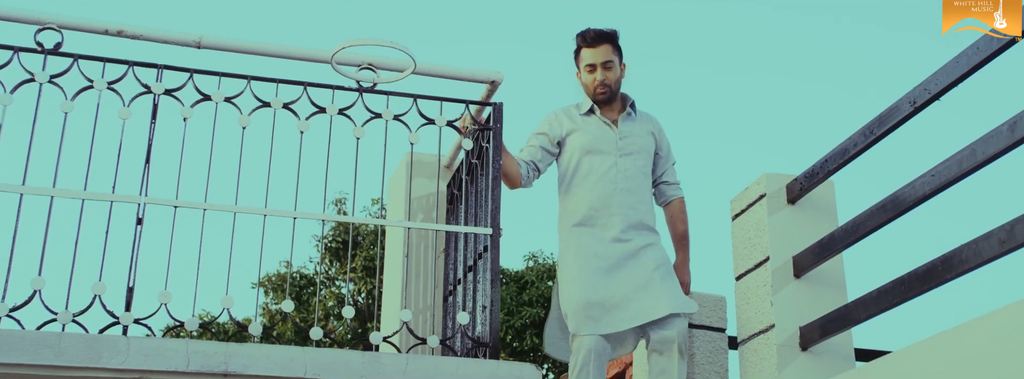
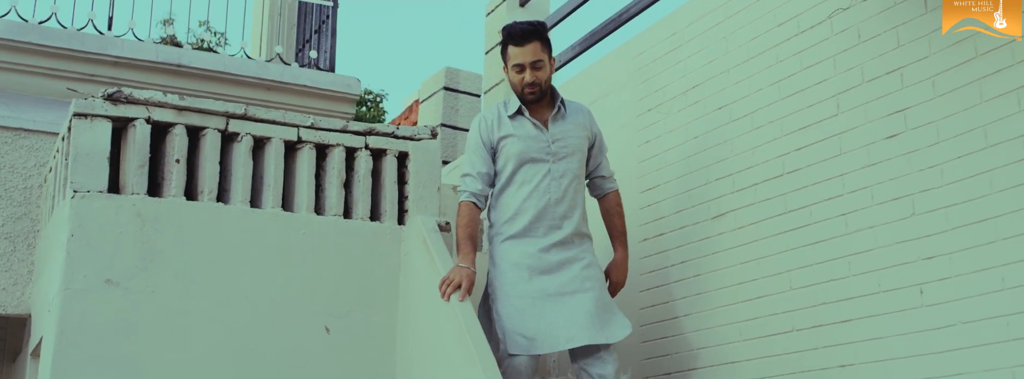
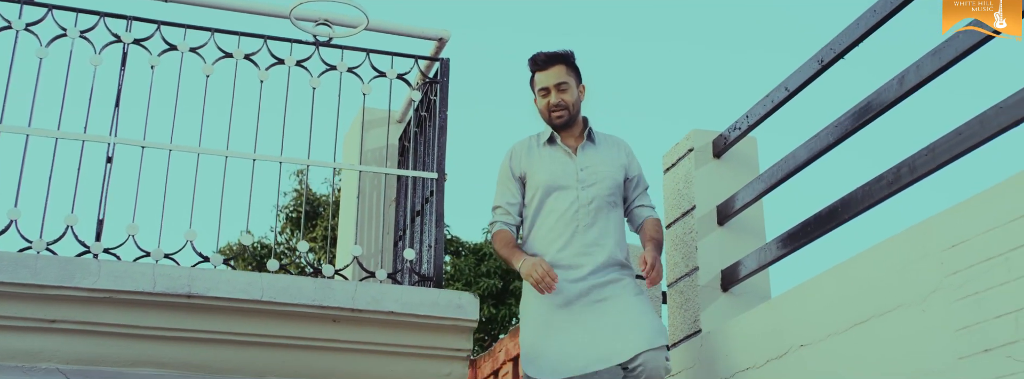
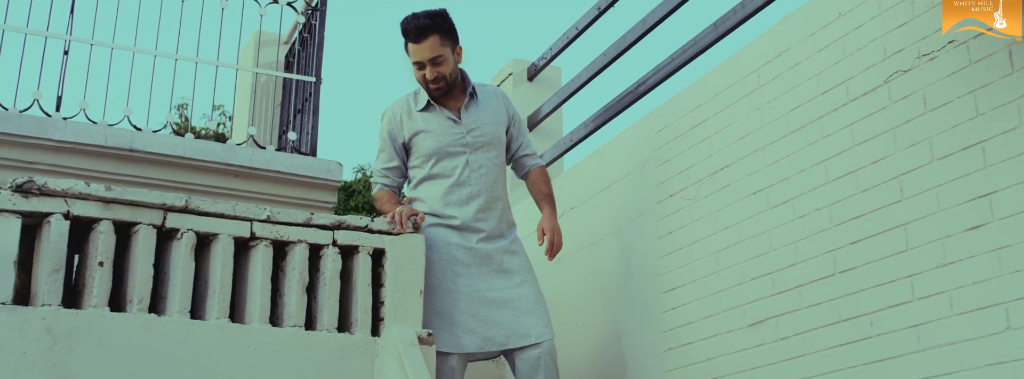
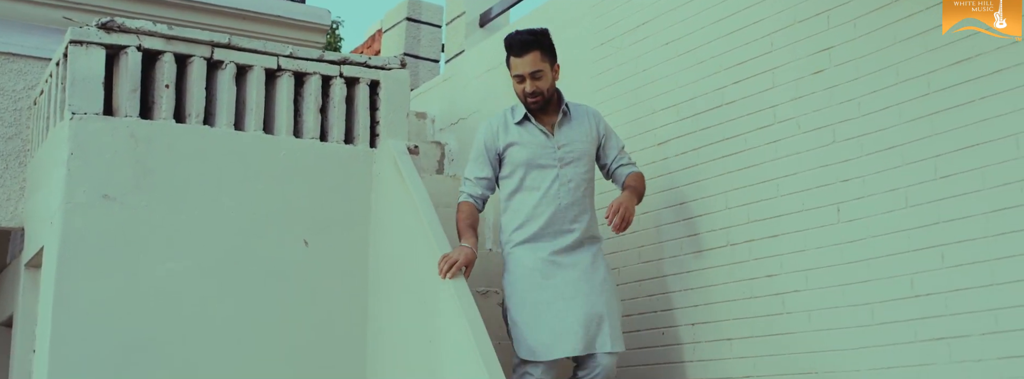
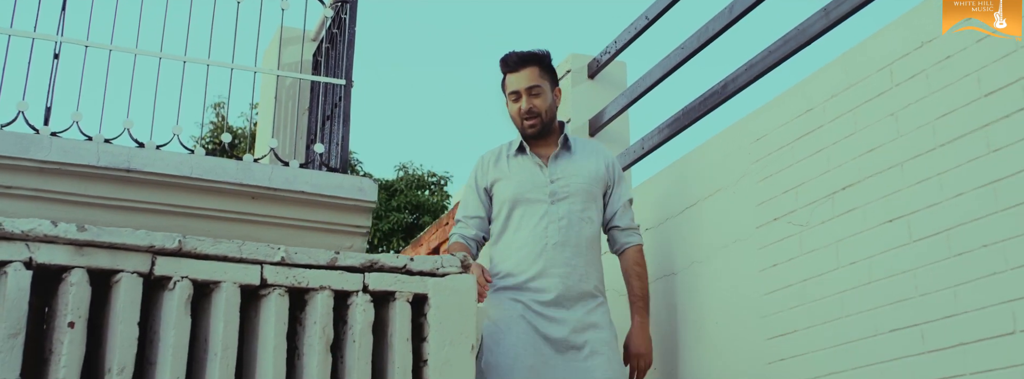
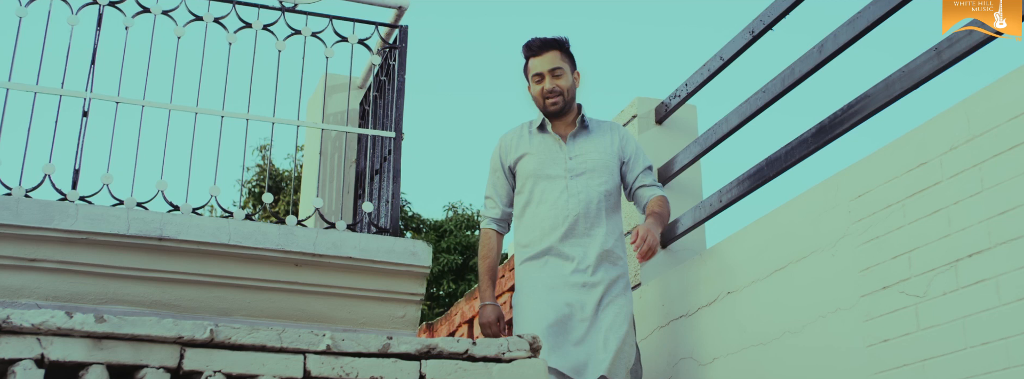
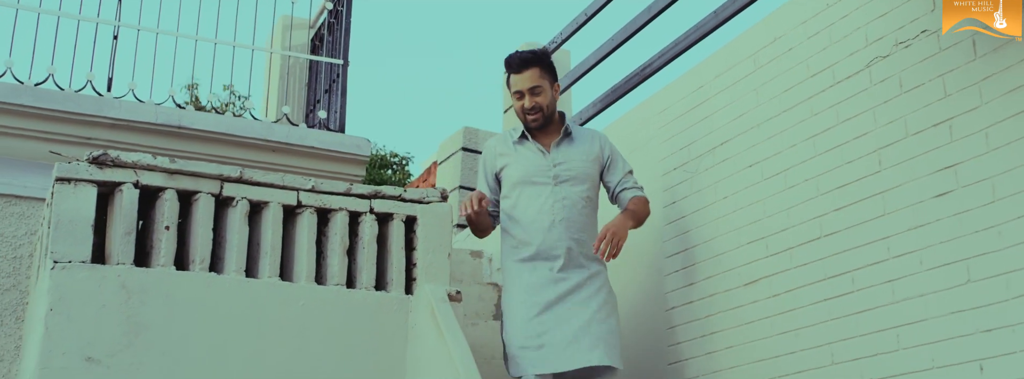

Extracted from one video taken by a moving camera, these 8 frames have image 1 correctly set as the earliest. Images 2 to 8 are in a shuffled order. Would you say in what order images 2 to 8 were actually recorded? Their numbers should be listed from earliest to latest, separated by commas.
3, 7, 6, 4, 8, 2, 5
